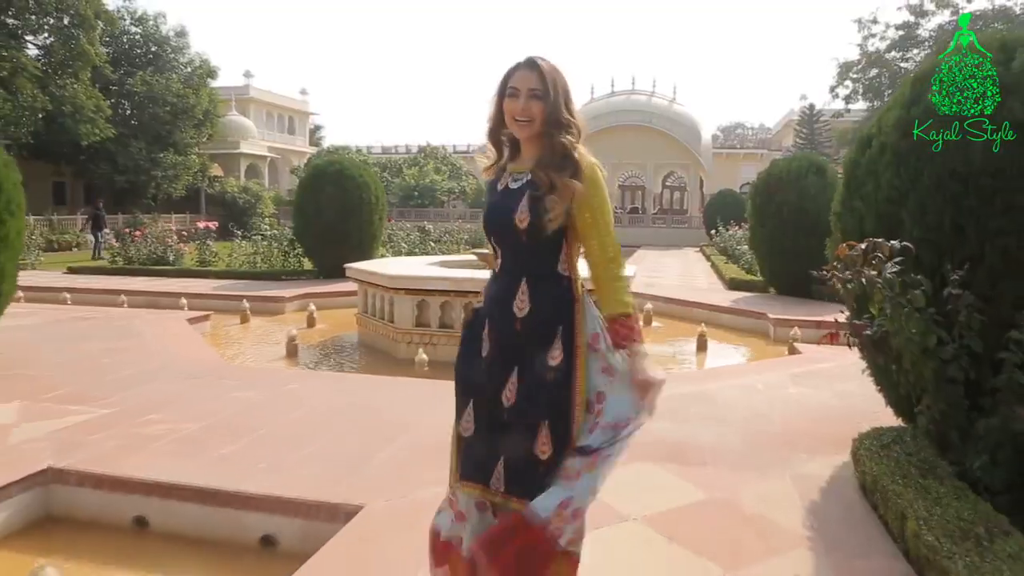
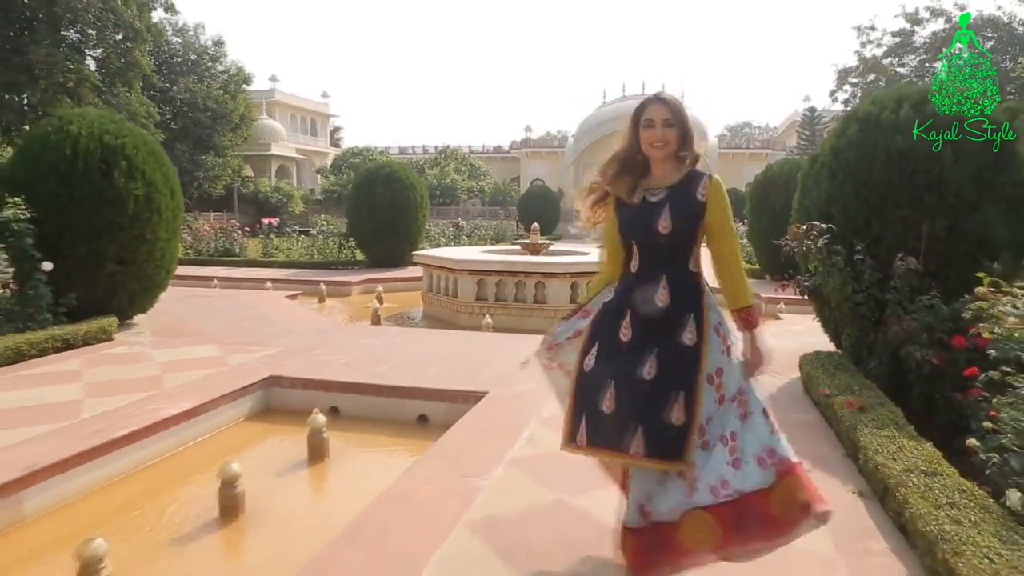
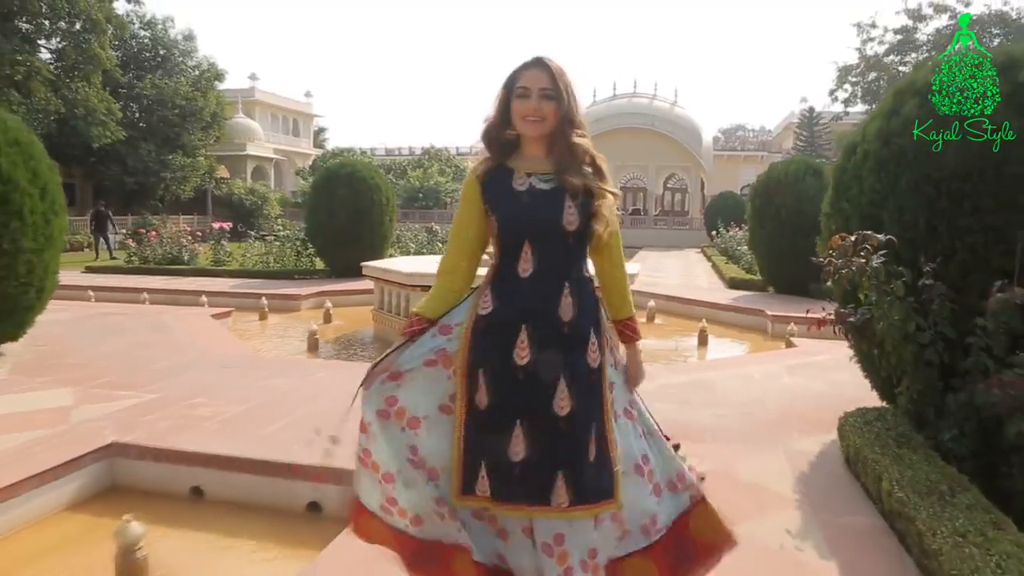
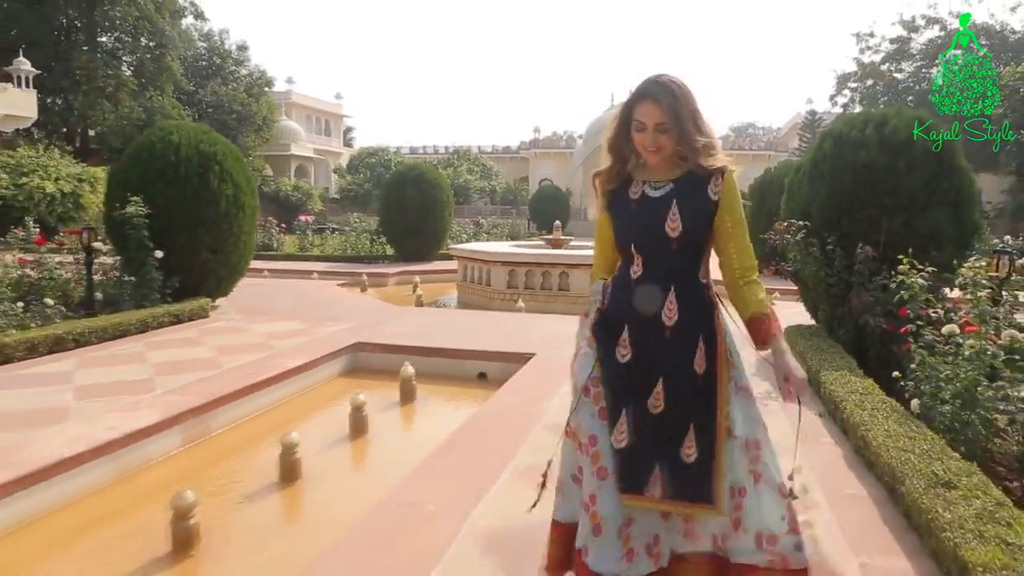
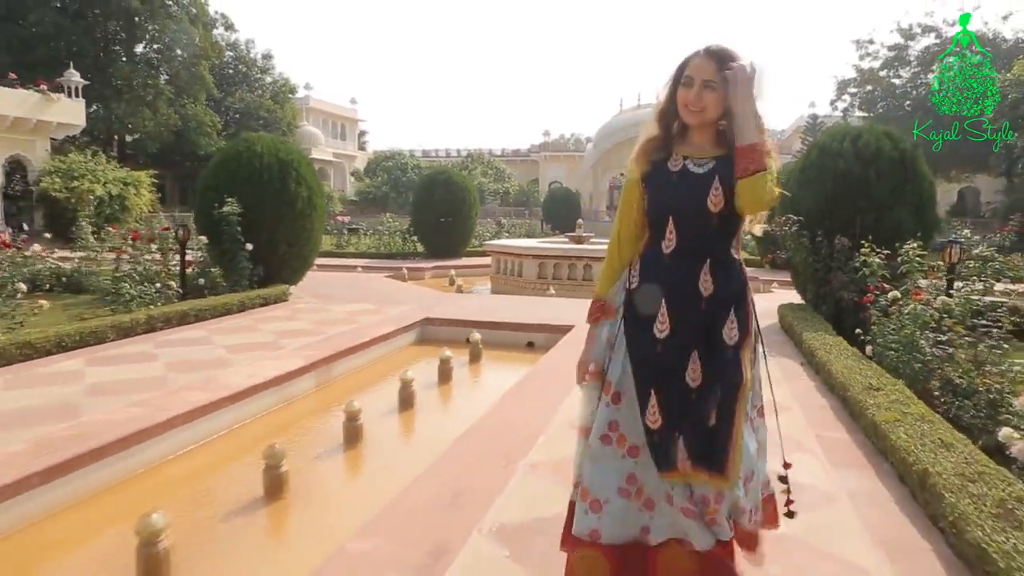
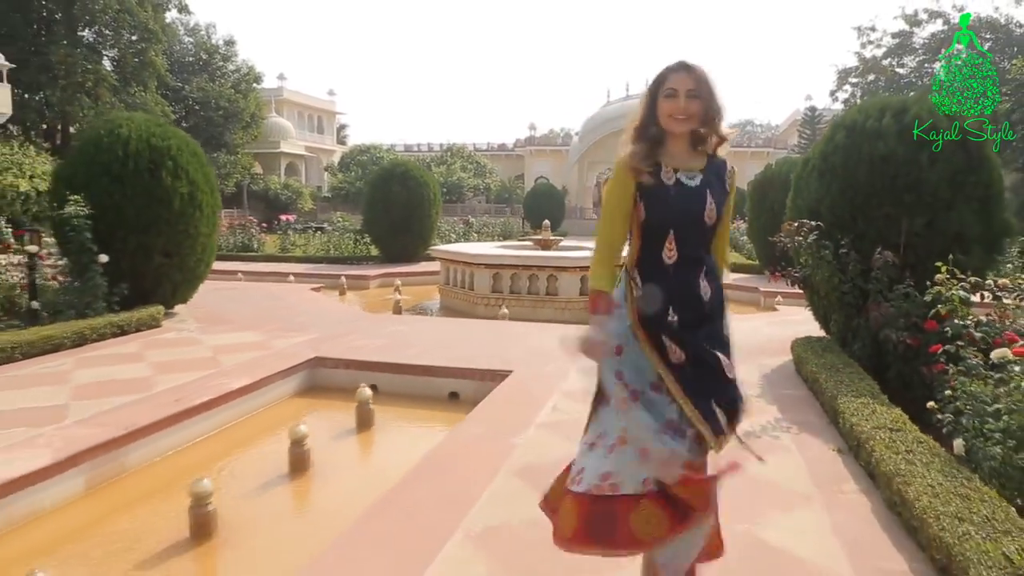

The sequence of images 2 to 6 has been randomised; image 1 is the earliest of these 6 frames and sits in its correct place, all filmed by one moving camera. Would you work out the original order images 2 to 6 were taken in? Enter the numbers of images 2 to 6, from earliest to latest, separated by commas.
3, 2, 6, 4, 5
